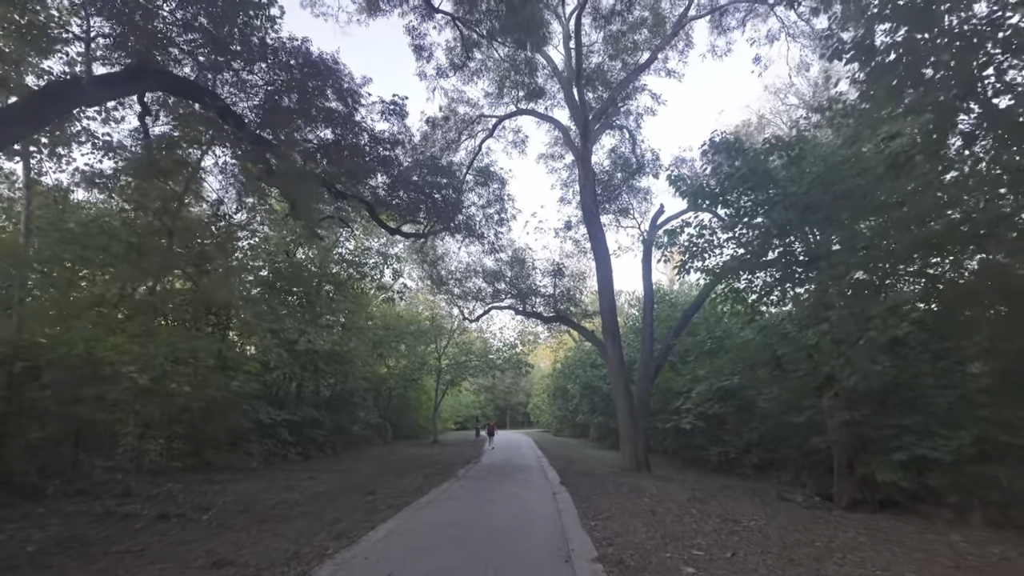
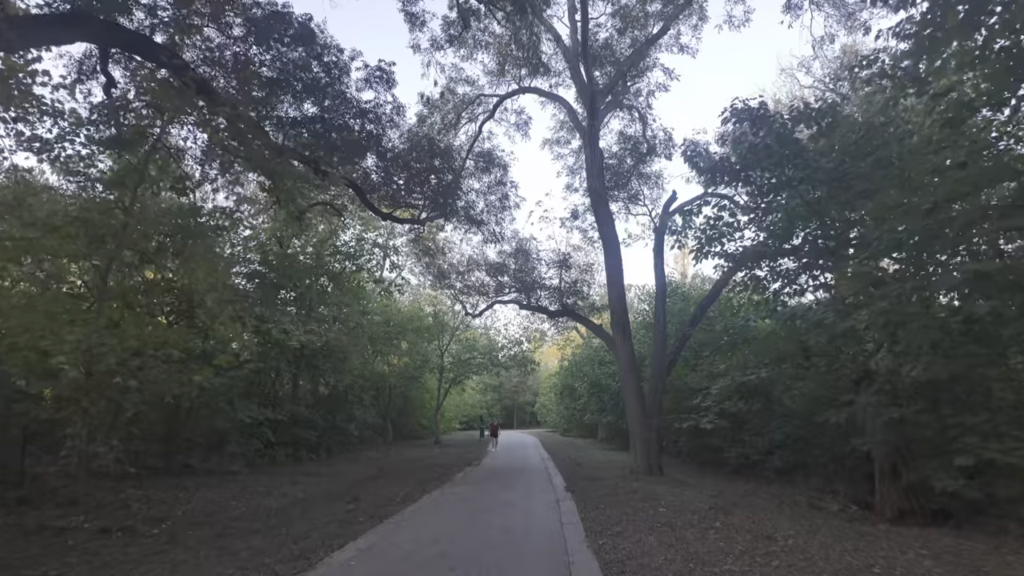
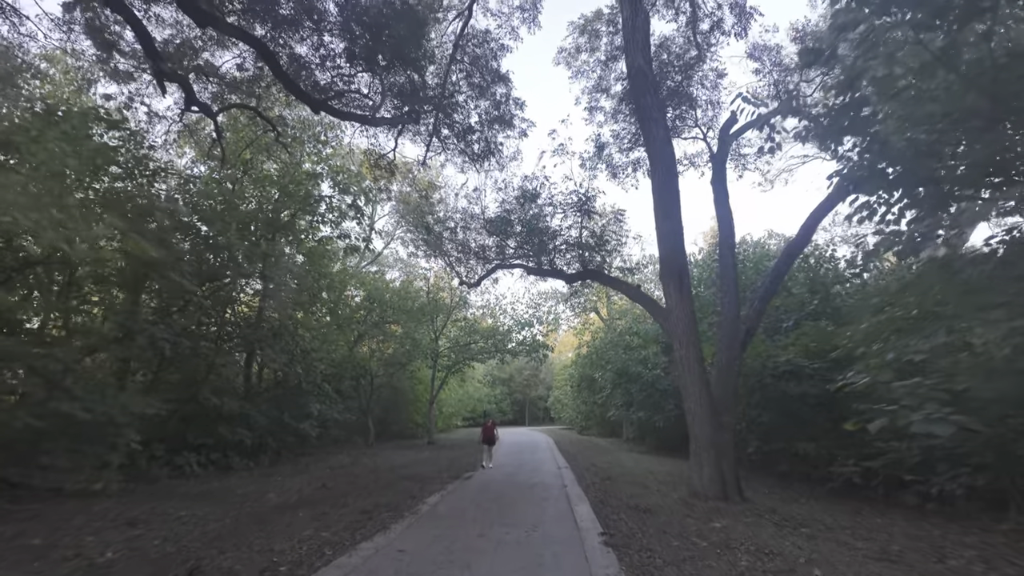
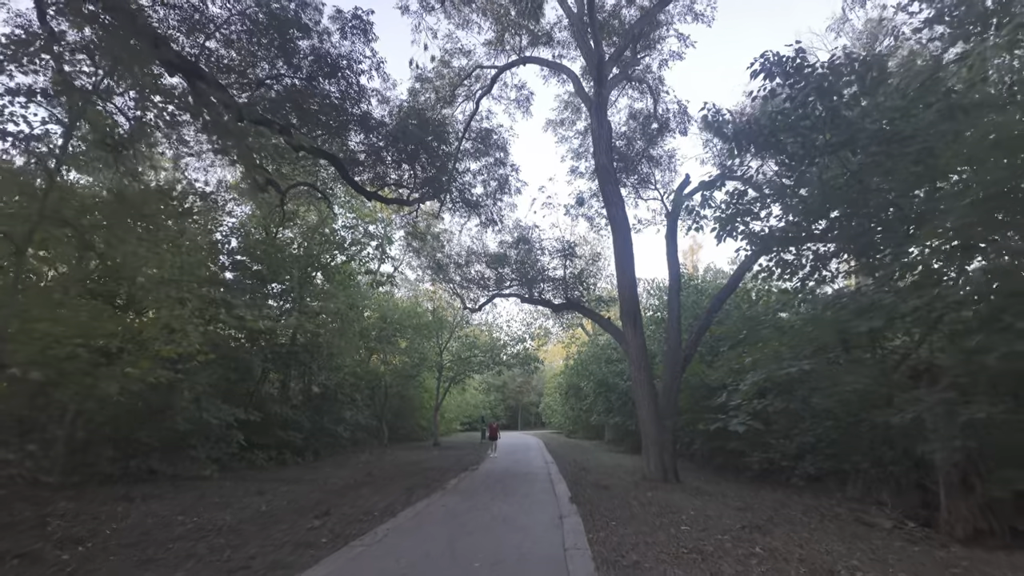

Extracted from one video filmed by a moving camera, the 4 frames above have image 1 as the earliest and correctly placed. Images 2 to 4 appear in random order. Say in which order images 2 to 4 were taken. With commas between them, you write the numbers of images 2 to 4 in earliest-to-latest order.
2, 4, 3
